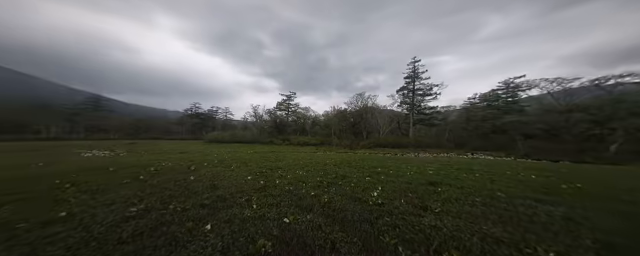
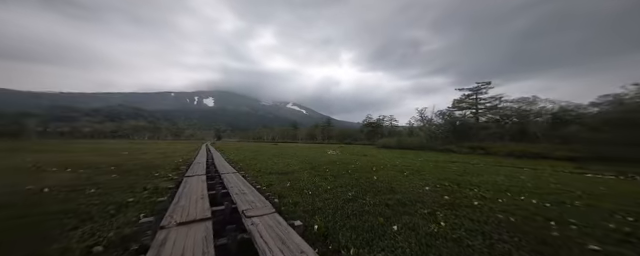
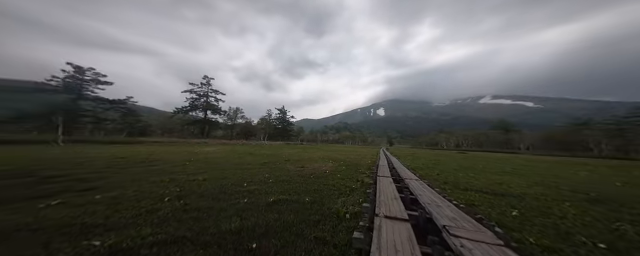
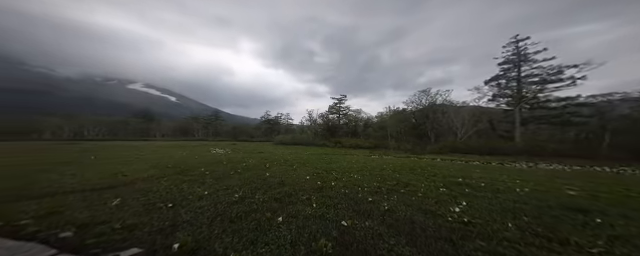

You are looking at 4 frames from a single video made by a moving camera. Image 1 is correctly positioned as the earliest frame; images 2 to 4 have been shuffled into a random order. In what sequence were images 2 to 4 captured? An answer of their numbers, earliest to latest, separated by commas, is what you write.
4, 2, 3
